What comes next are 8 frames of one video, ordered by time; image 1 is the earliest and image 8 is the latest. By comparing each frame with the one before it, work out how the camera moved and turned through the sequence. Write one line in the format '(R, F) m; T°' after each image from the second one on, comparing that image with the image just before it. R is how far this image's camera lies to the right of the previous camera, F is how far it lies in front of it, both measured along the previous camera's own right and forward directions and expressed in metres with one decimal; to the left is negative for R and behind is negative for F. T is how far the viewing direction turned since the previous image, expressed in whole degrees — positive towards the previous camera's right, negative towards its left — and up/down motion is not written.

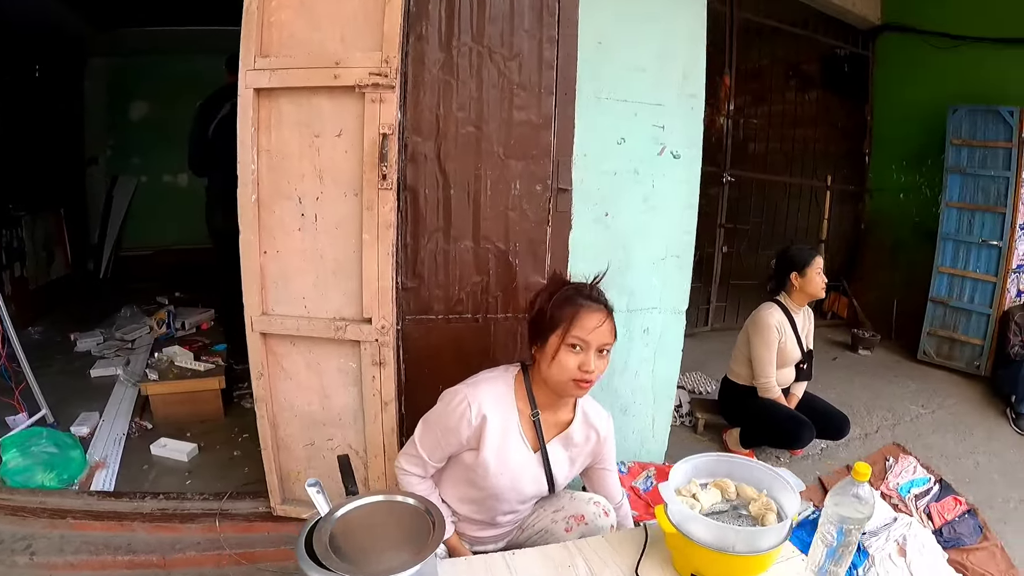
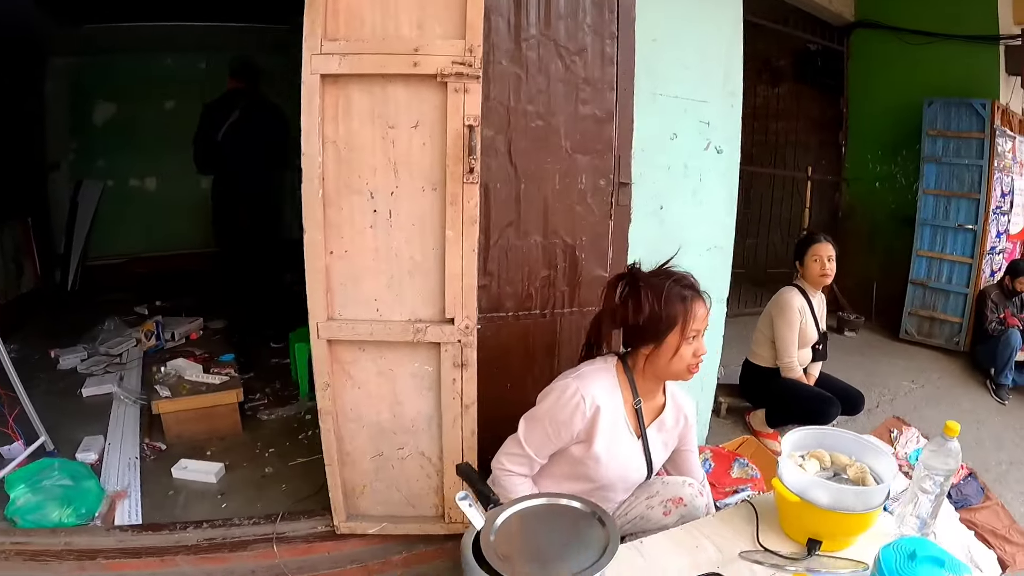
(-0.4, +0.1) m; +5°
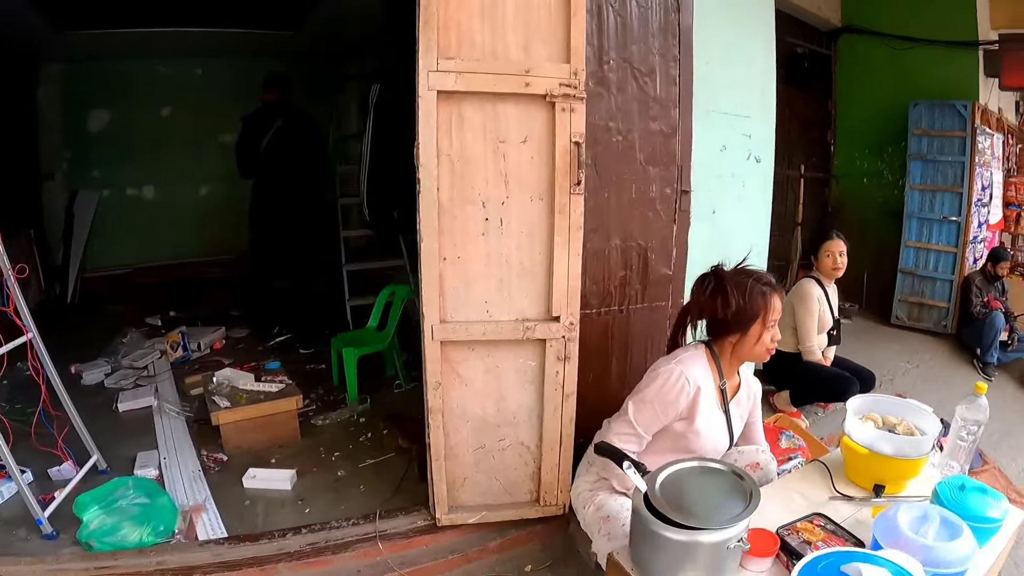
(-0.4, -0.1) m; +3°
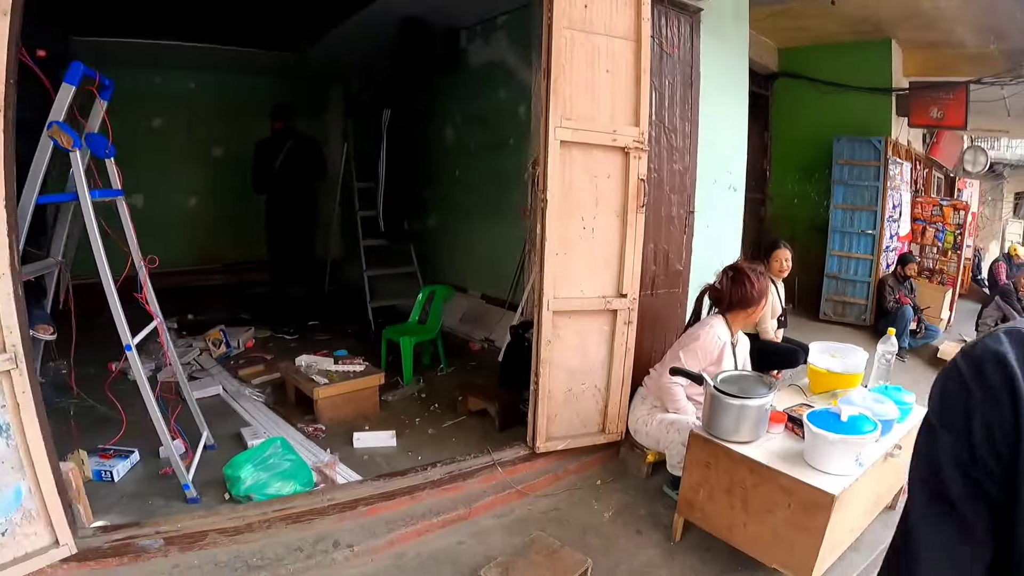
(-0.7, -0.7) m; +7°
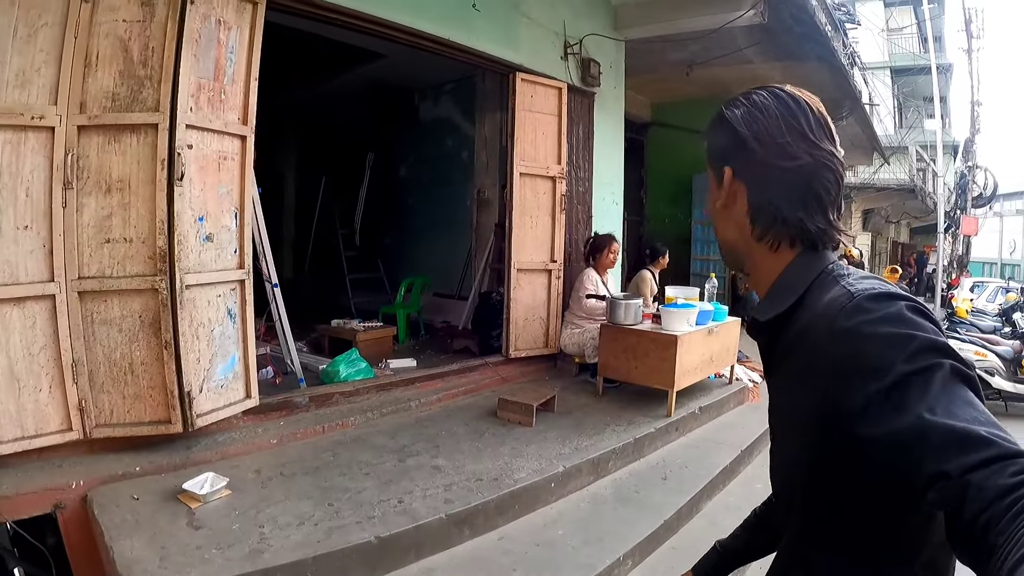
(-0.7, -1.6) m; +10°
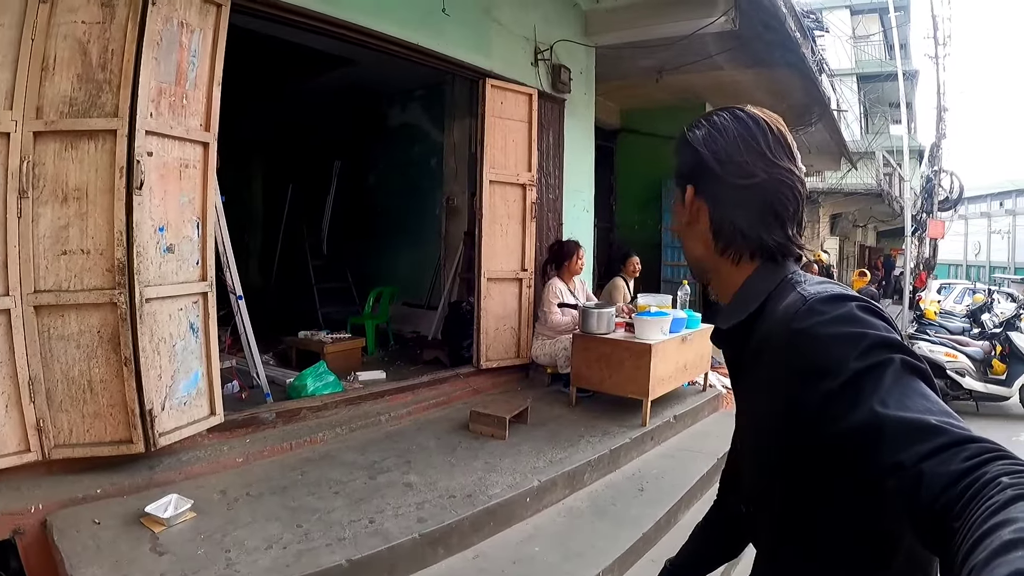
(0.0, 0.0) m; +2°
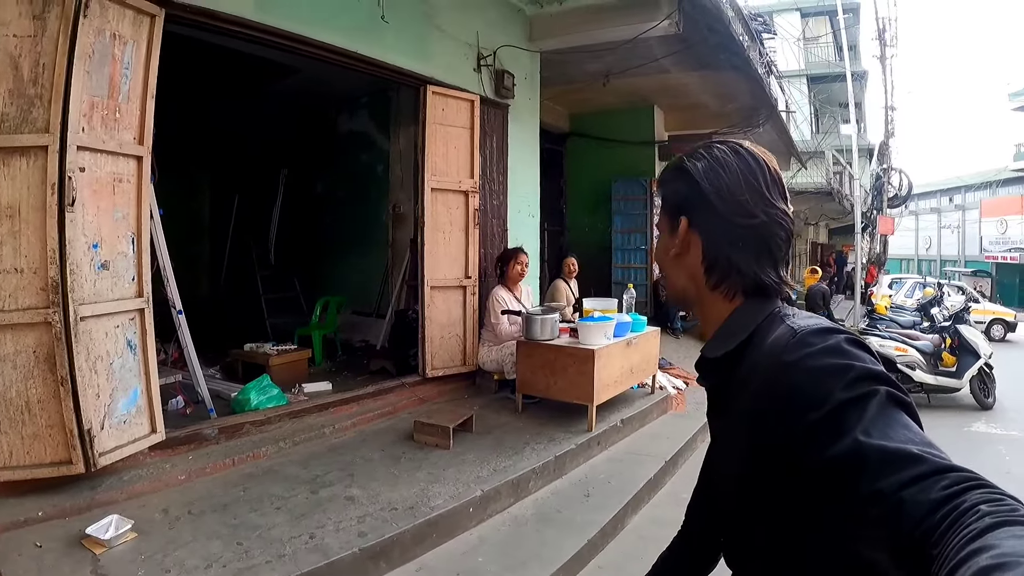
(+0.2, 0.0) m; +2°
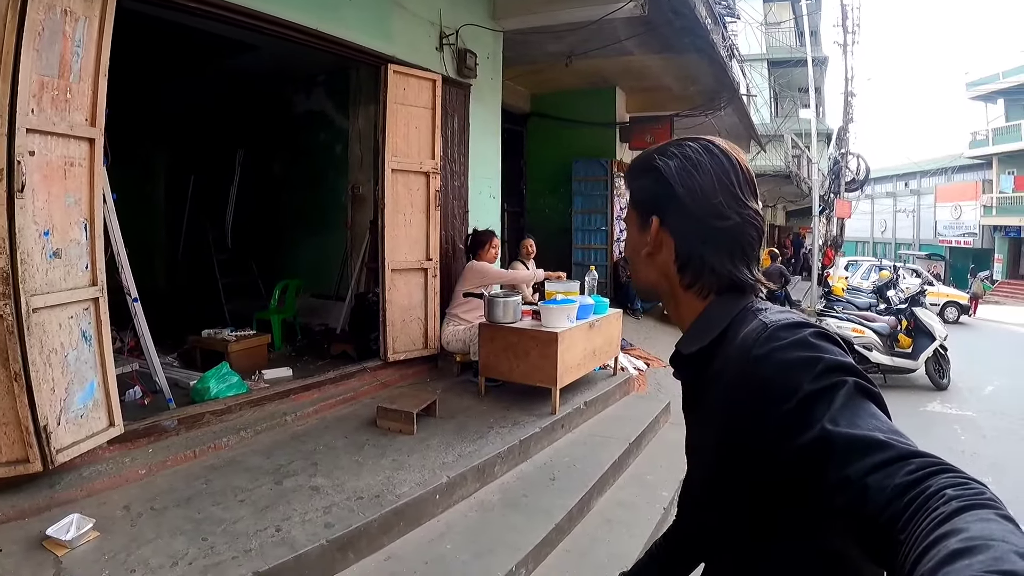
(0.0, 0.0) m; +3°
